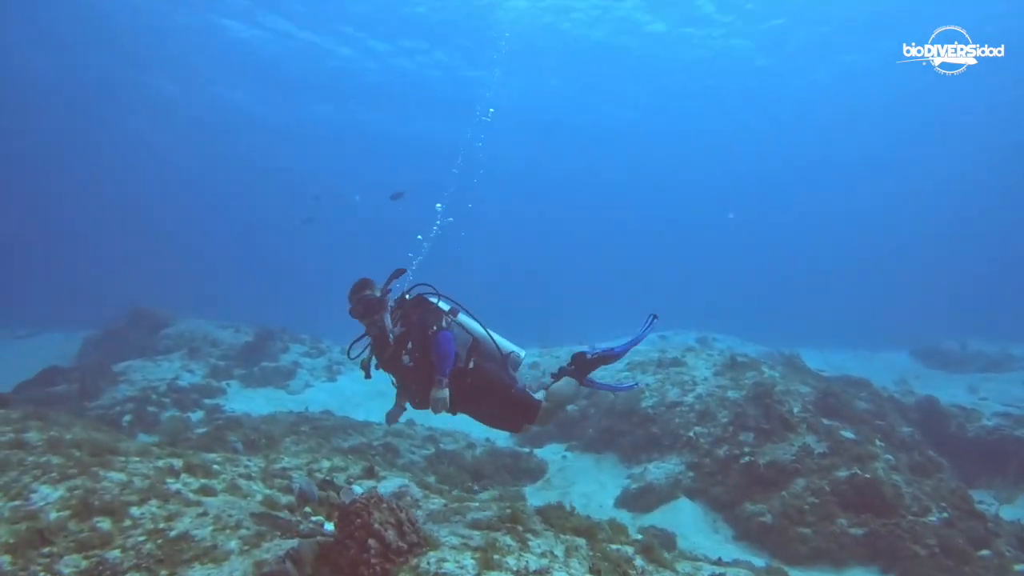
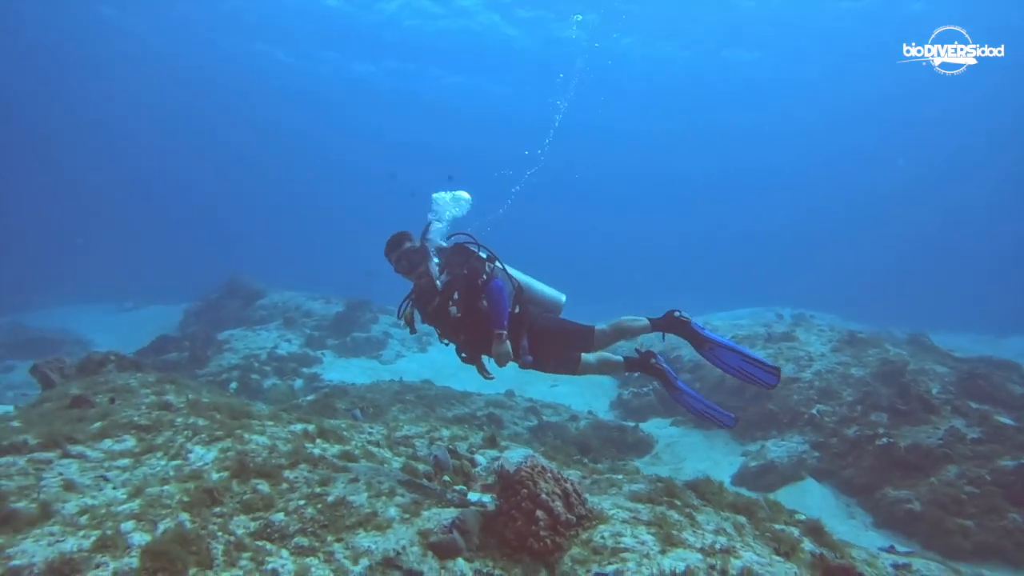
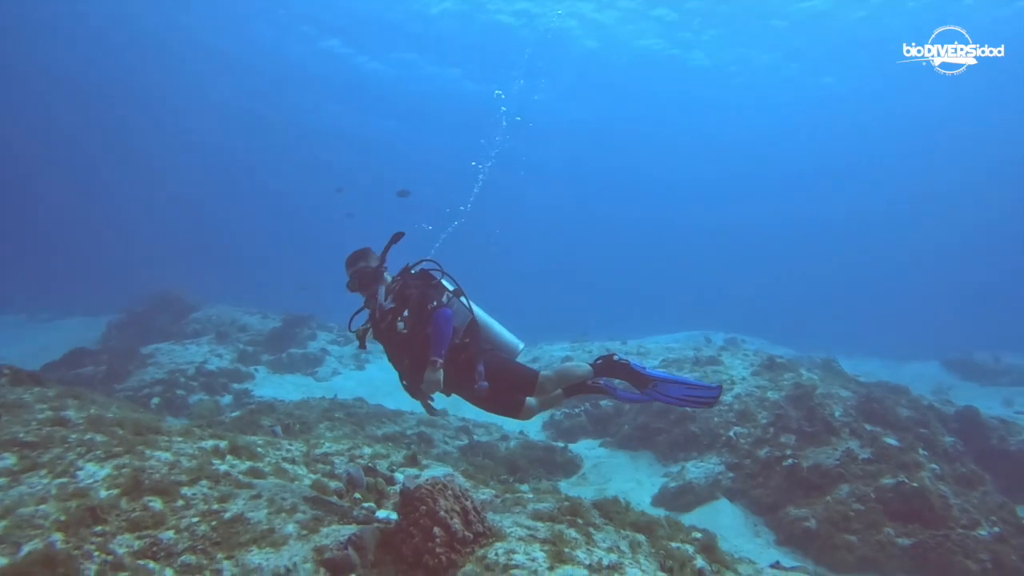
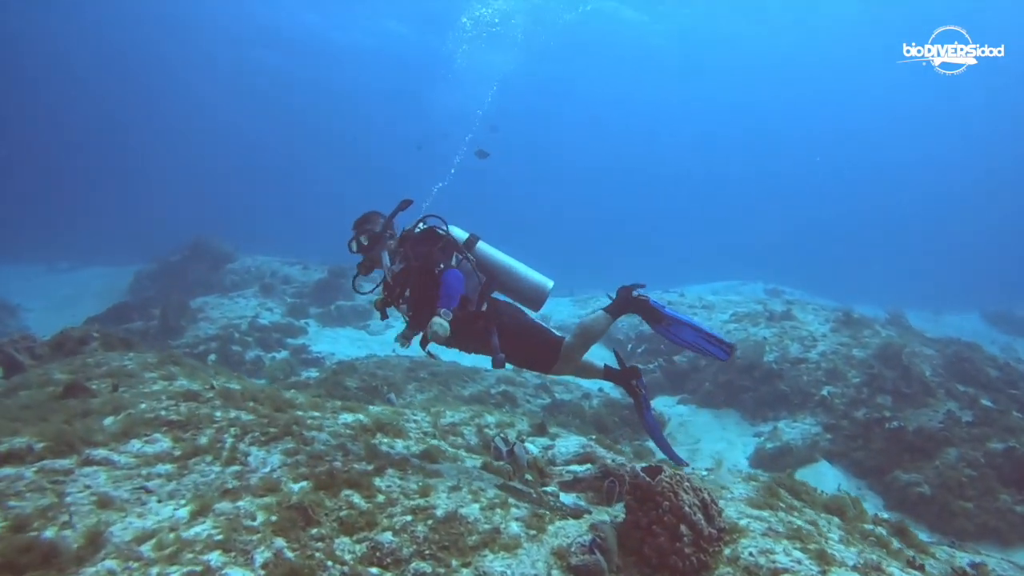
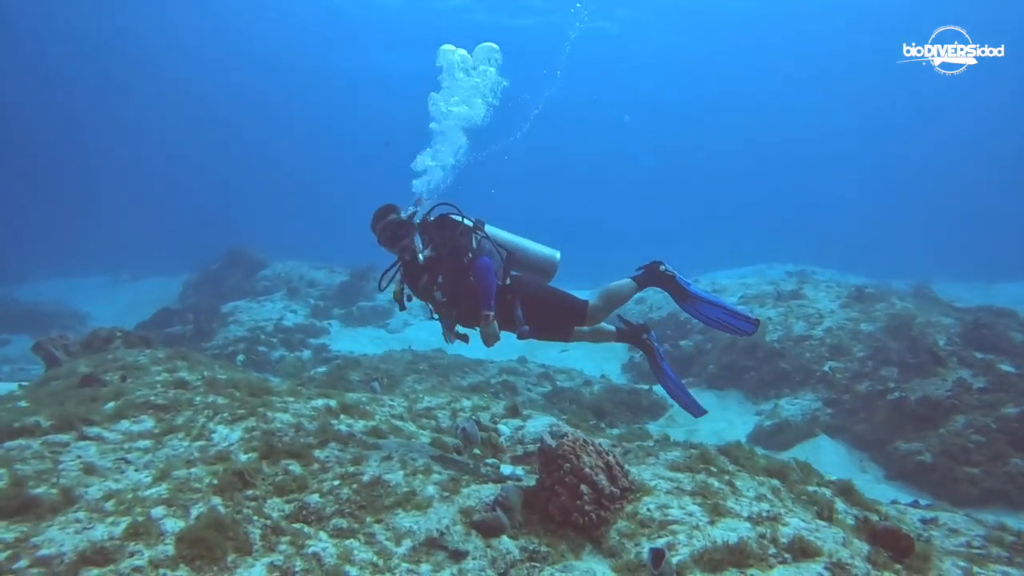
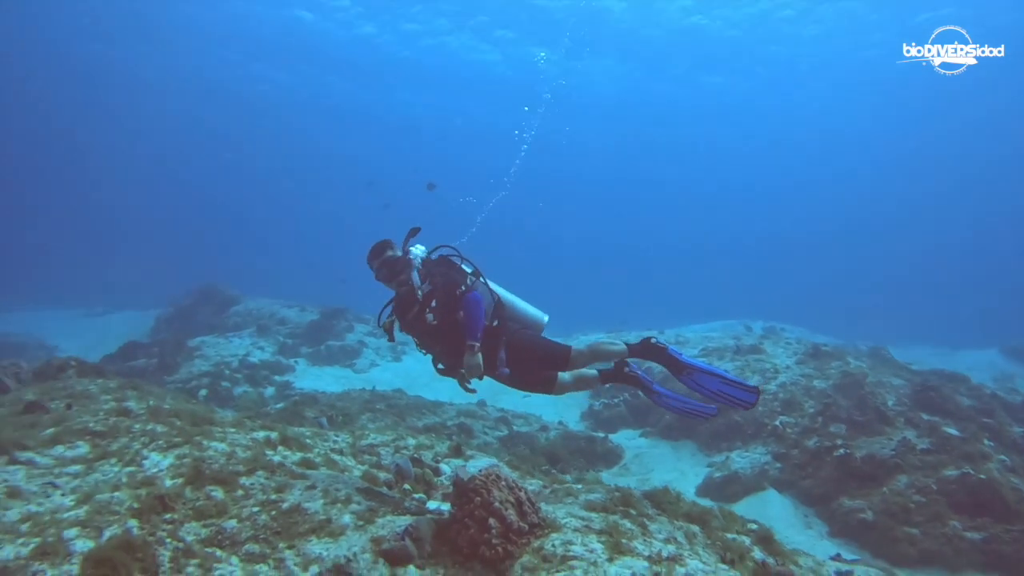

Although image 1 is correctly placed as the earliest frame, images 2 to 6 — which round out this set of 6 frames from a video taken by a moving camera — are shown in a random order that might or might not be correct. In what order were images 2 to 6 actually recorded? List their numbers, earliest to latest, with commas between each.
3, 6, 2, 5, 4
